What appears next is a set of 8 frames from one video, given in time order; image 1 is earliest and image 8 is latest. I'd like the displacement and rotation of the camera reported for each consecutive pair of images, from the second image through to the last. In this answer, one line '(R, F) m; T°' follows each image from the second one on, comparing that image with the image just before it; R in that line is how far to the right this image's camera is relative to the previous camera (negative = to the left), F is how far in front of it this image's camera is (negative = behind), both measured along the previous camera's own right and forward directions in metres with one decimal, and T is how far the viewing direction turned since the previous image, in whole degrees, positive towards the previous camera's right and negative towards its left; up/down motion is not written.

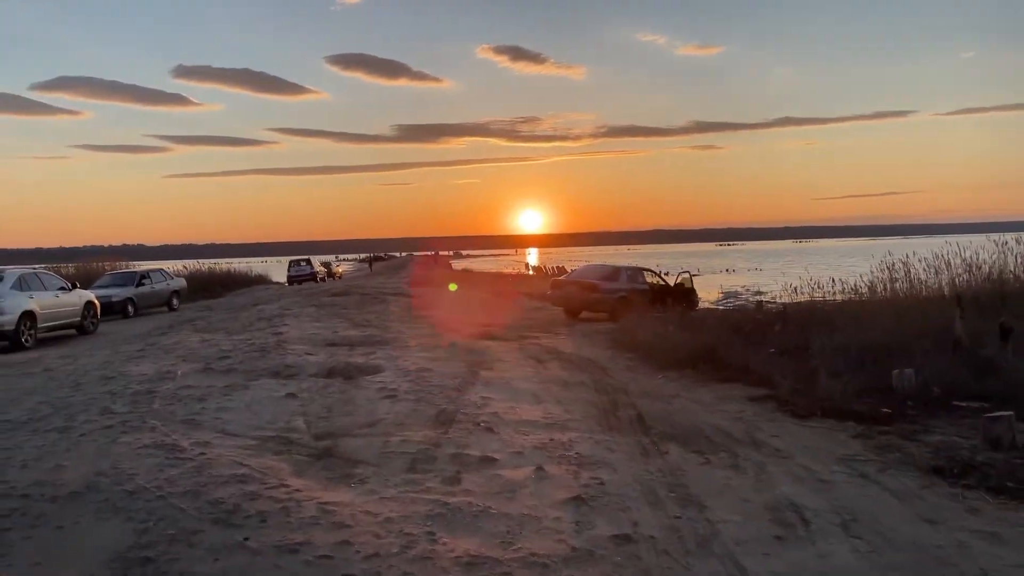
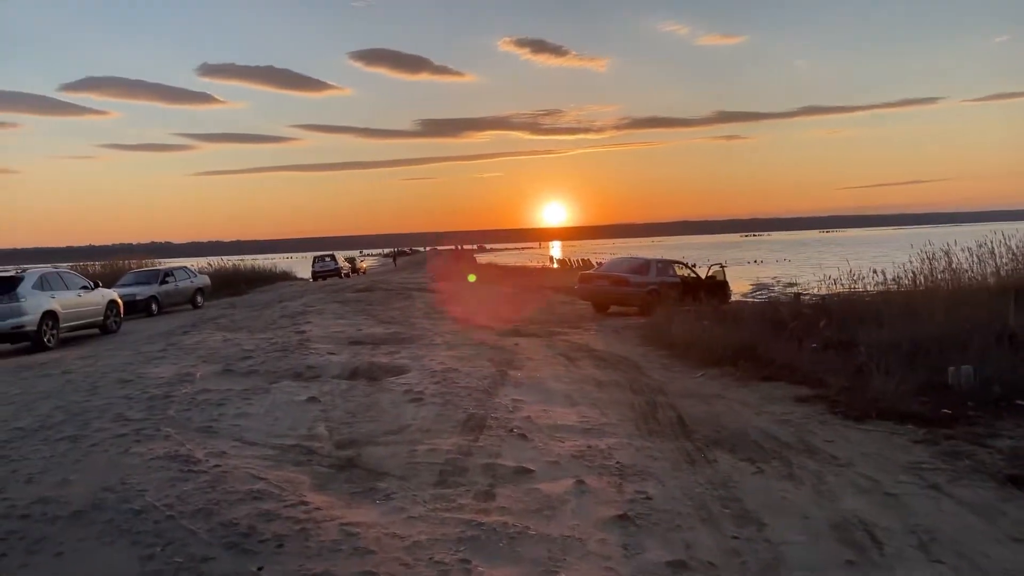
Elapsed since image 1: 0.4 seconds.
(-0.1, +0.5) m; -2°
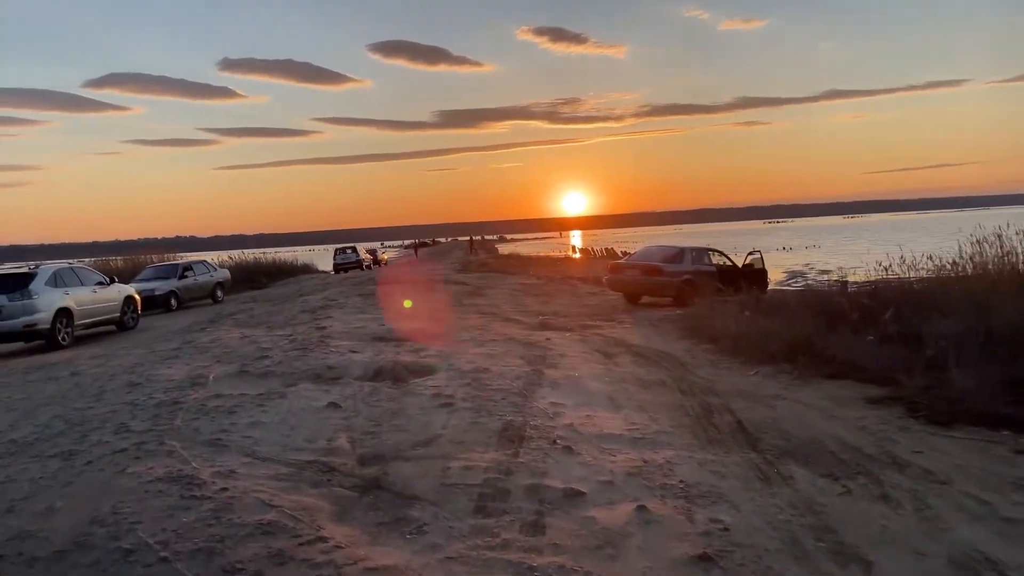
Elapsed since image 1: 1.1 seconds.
(-0.2, +0.9) m; -2°
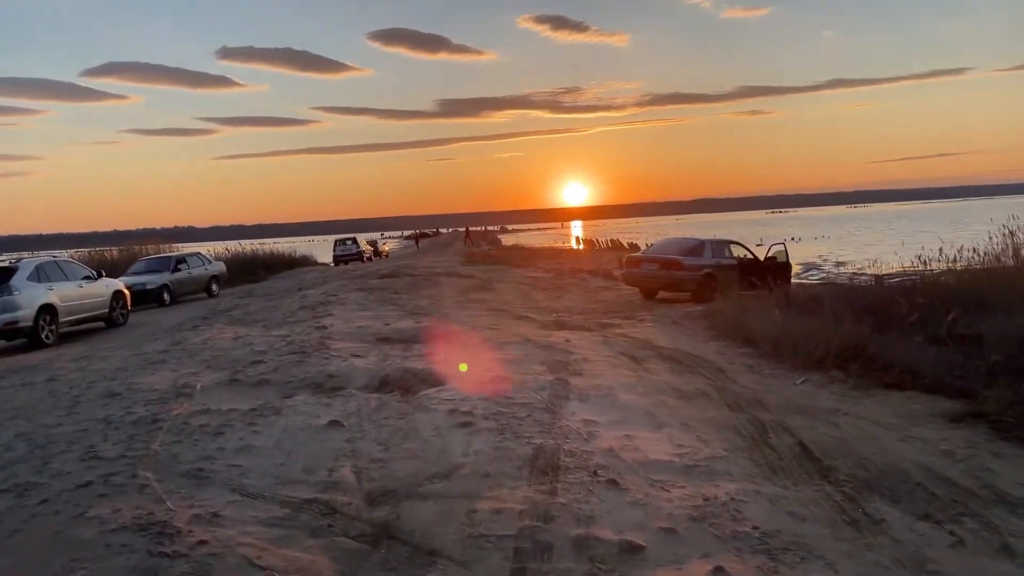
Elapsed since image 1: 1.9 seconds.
(-0.2, +1.0) m; 0°
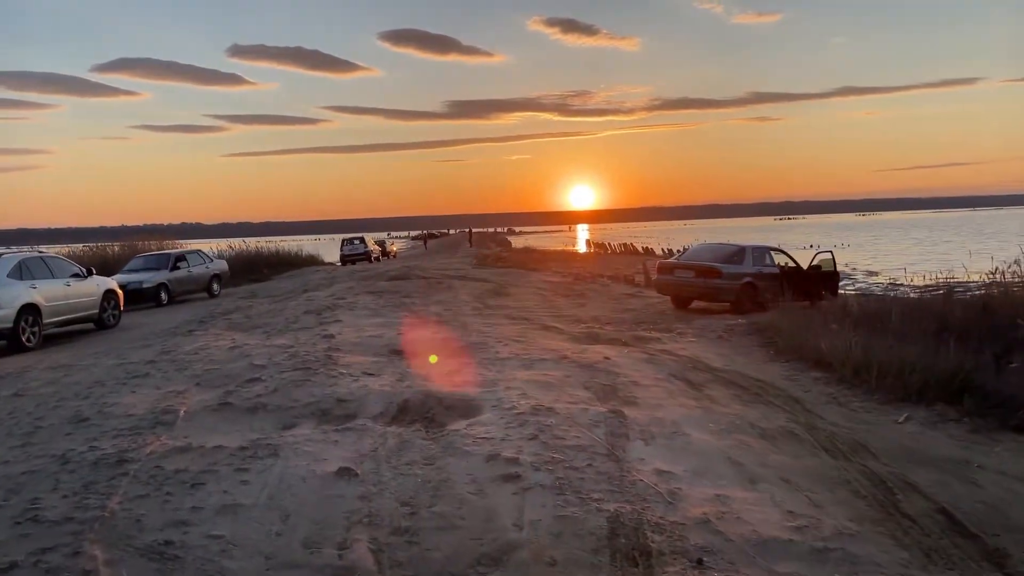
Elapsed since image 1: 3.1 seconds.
(-0.4, +1.5) m; 0°
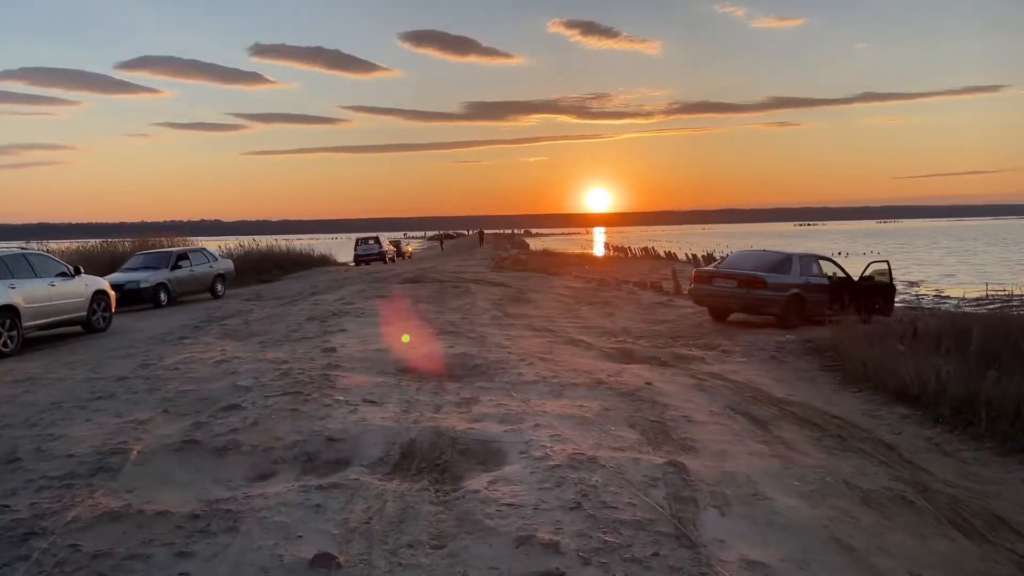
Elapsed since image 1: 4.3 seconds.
(-0.1, +1.5) m; -1°
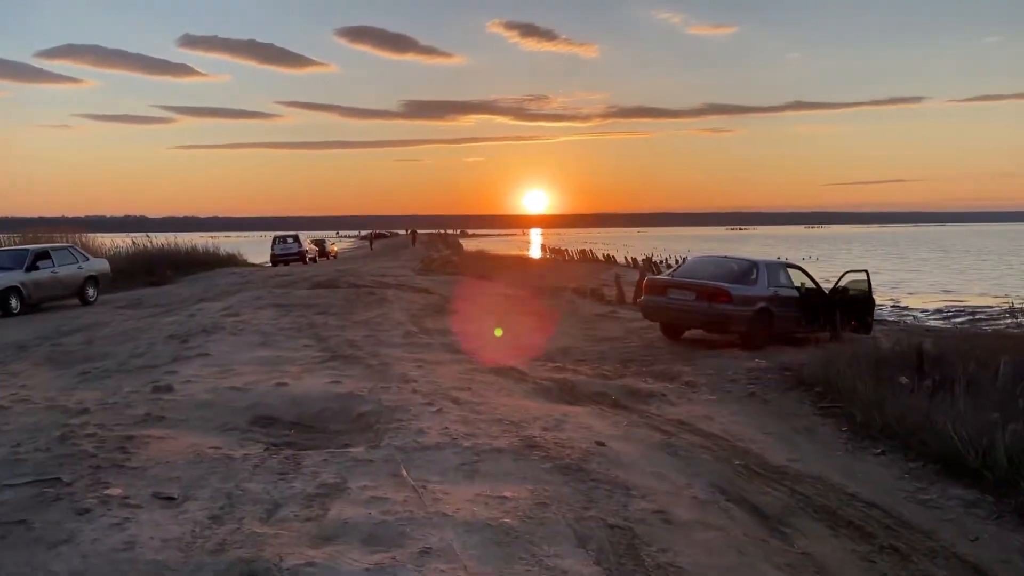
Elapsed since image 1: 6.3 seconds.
(+0.3, +2.8) m; +5°
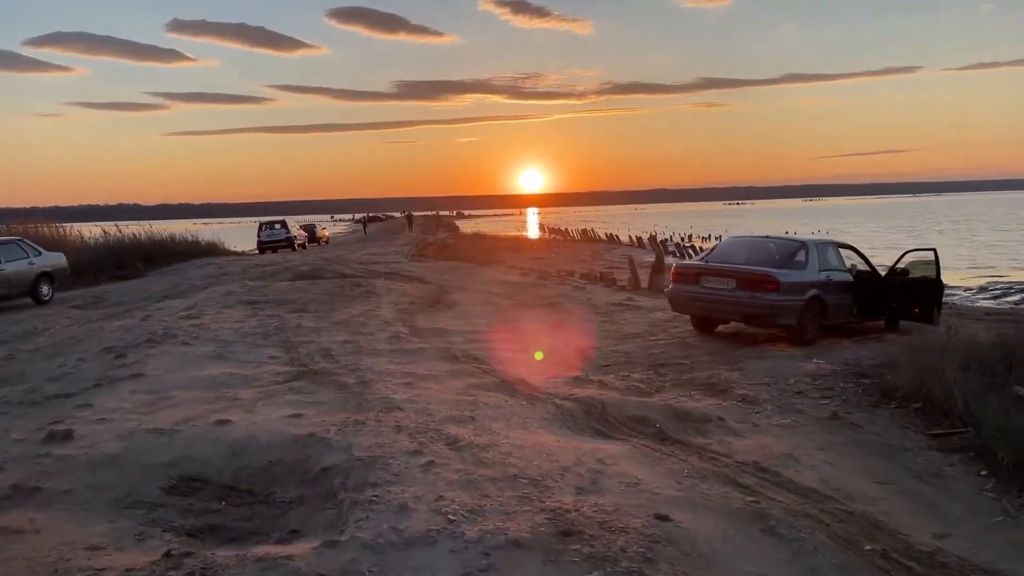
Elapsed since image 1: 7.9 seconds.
(-0.1, +2.1) m; 0°
